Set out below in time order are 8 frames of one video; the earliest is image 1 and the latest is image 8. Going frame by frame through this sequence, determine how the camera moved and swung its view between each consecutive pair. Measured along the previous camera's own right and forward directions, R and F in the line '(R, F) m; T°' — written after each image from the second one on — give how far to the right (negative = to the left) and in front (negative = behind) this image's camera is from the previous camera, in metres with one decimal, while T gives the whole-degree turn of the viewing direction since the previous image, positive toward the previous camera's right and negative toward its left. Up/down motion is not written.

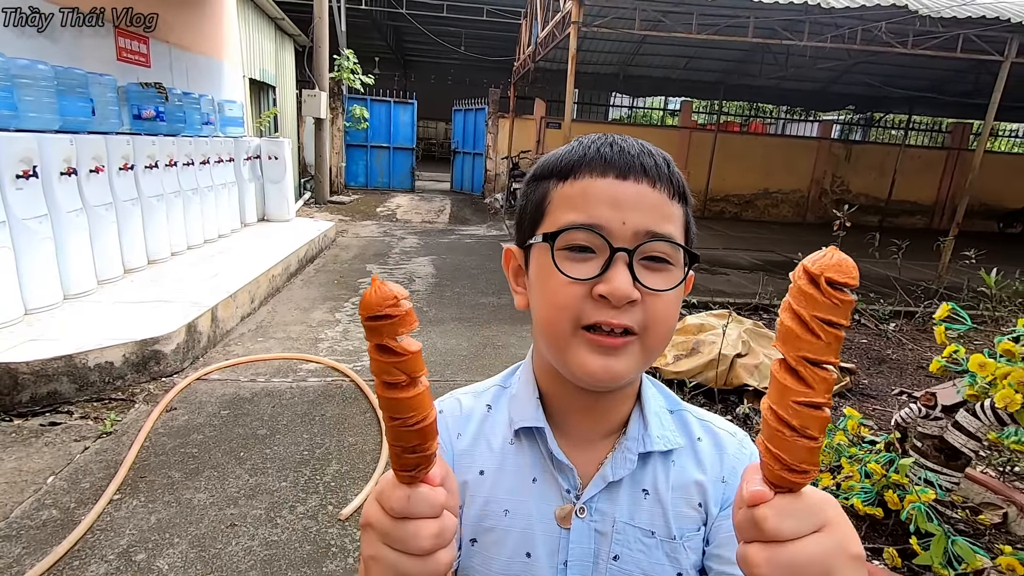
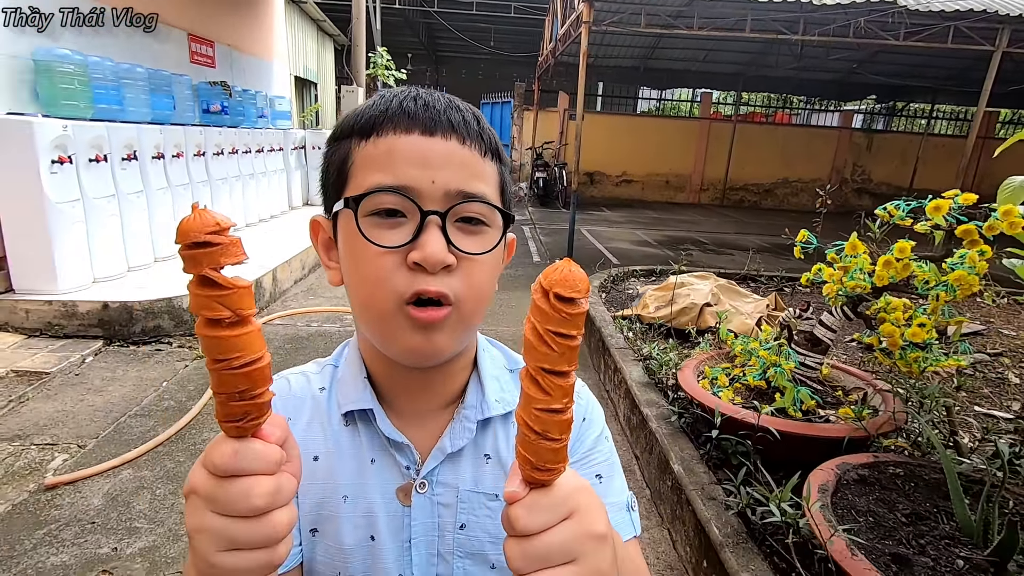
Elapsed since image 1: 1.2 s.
(+0.2, -0.7) m; -3°
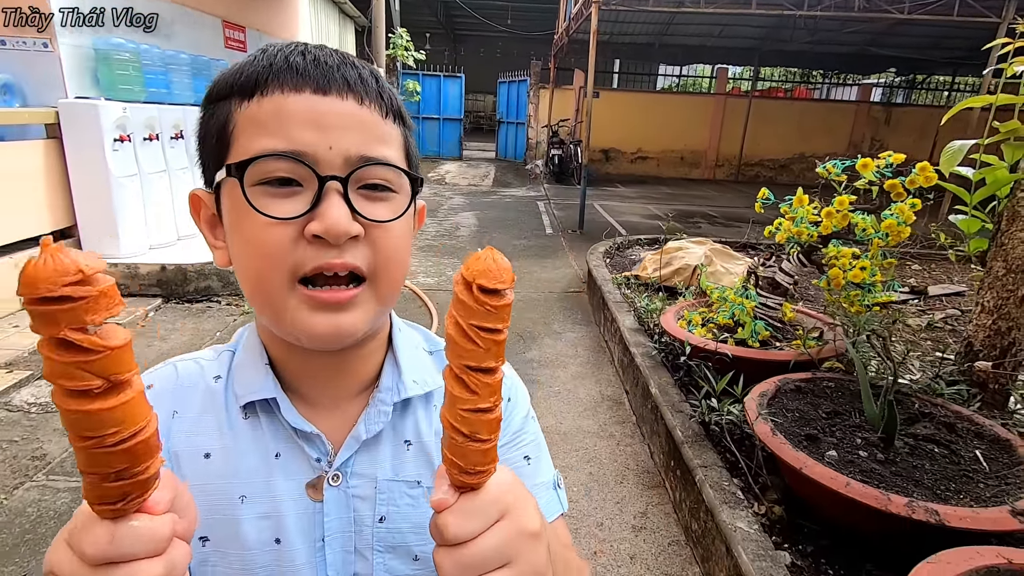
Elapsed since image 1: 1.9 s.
(+0.1, -0.4) m; -2°
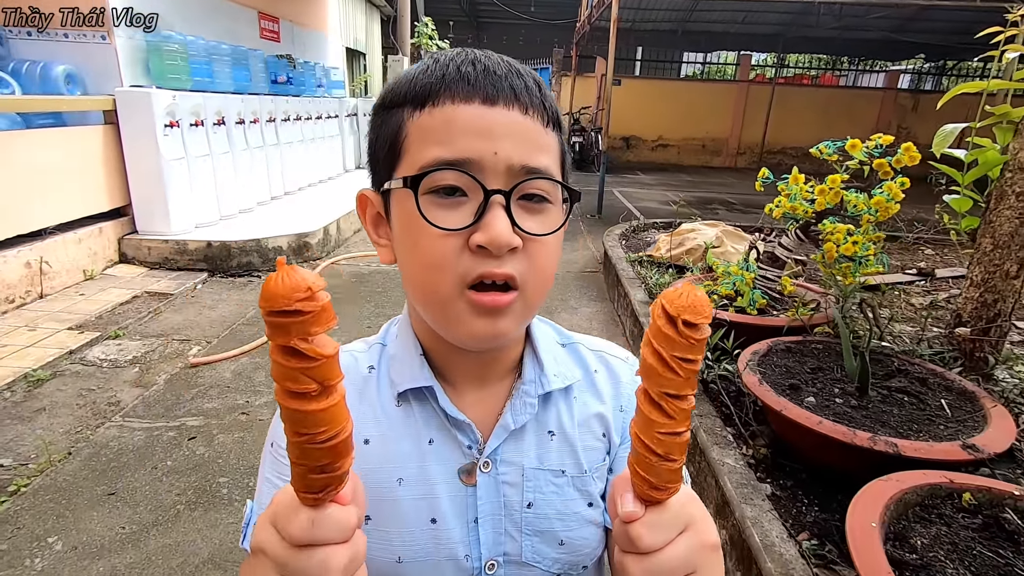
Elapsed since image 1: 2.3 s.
(0.0, -0.3) m; -2°
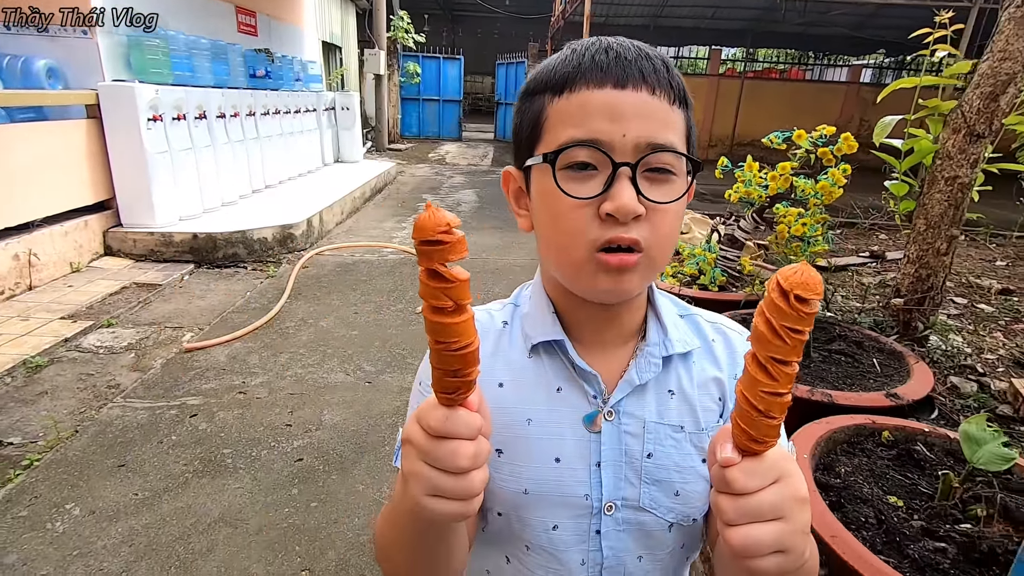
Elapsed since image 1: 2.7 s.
(0.0, -0.2) m; +2°
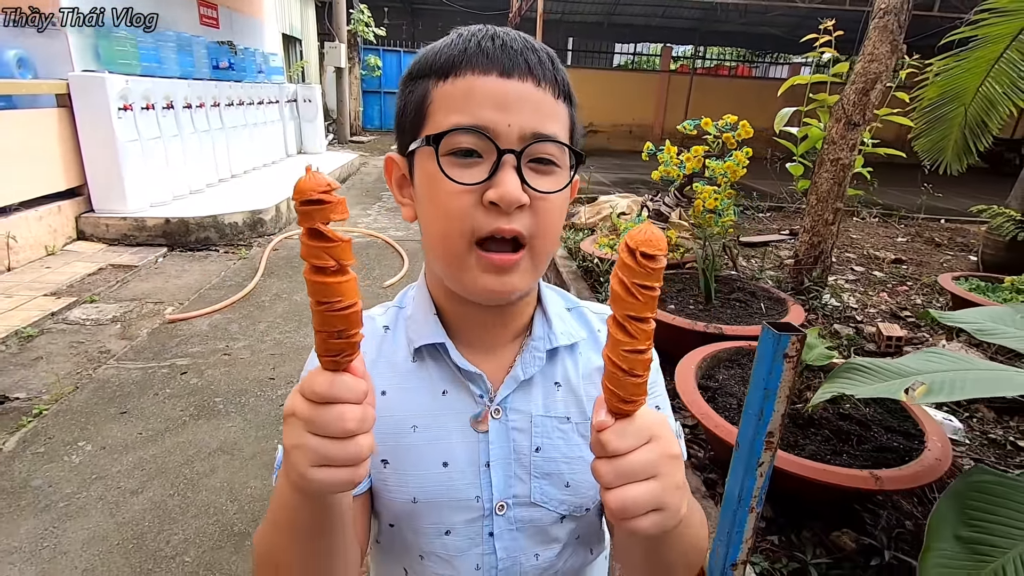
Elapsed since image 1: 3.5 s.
(+0.1, -0.4) m; +4°
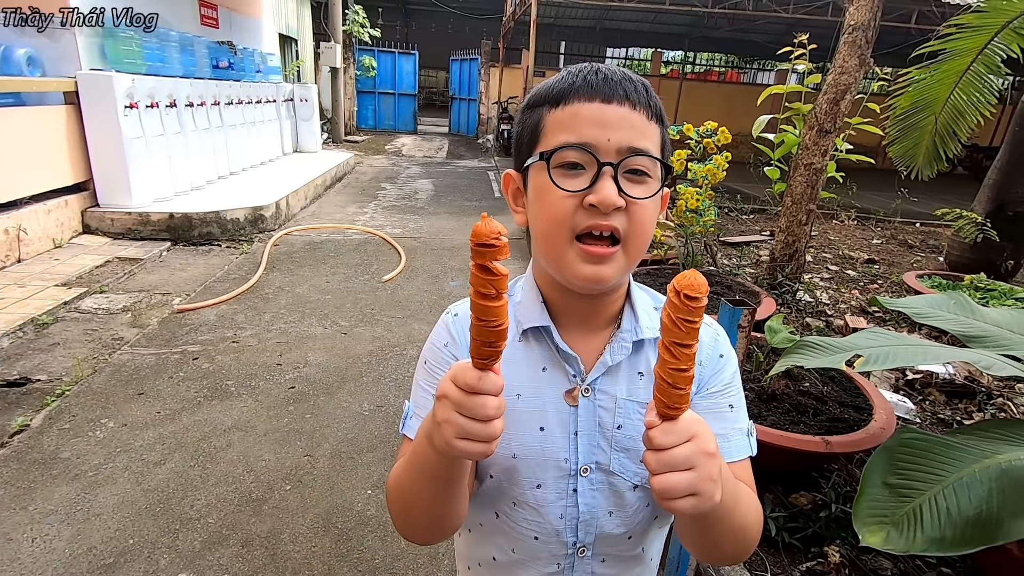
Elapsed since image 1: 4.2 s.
(0.0, -0.2) m; +1°
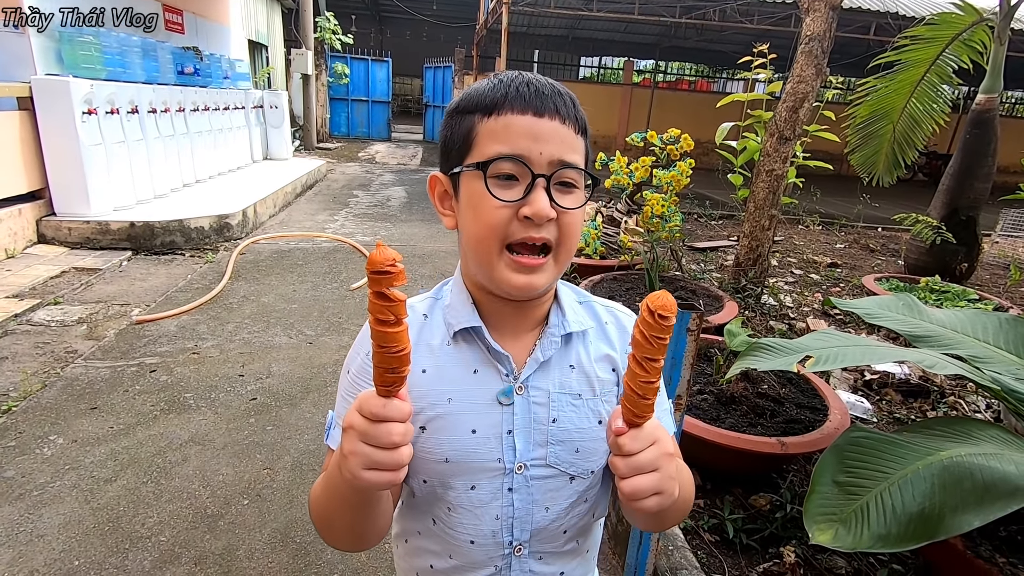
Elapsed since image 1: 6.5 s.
(+0.1, 0.0) m; +2°
